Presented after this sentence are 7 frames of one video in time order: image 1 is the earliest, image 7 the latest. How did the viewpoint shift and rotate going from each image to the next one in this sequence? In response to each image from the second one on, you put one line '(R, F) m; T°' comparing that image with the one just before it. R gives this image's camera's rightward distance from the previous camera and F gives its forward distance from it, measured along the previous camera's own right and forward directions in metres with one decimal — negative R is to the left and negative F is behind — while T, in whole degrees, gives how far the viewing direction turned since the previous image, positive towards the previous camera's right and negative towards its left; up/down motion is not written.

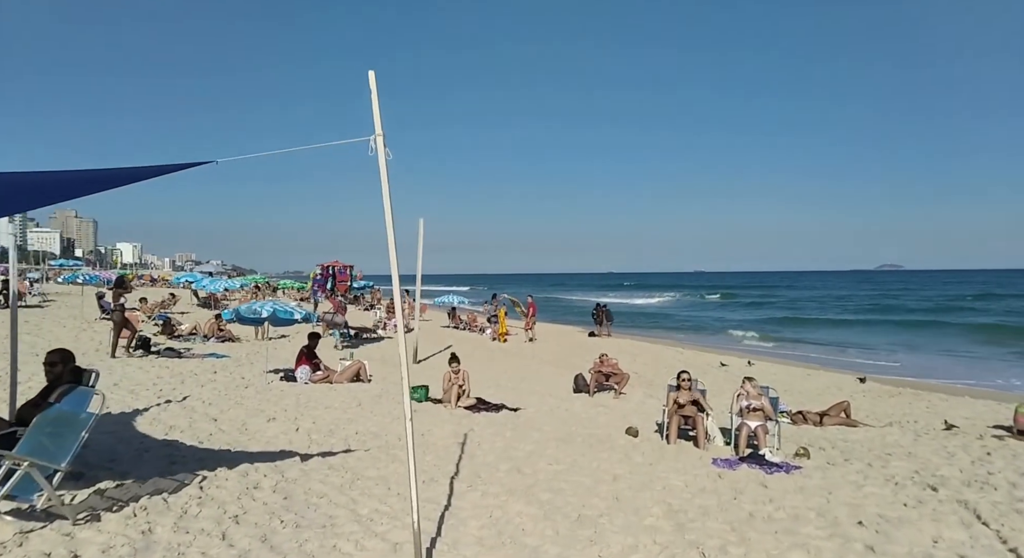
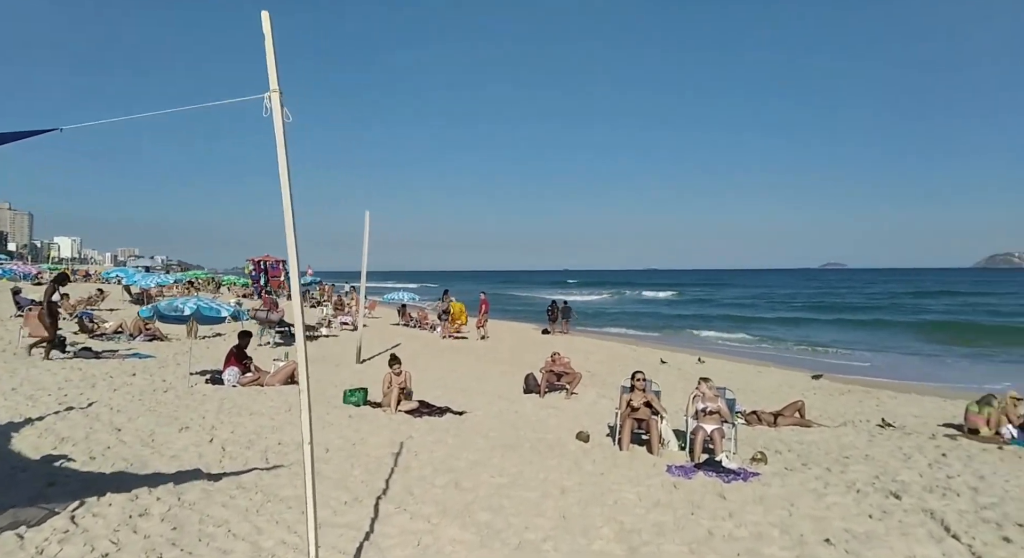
(+0.2, +0.6) m; +4°
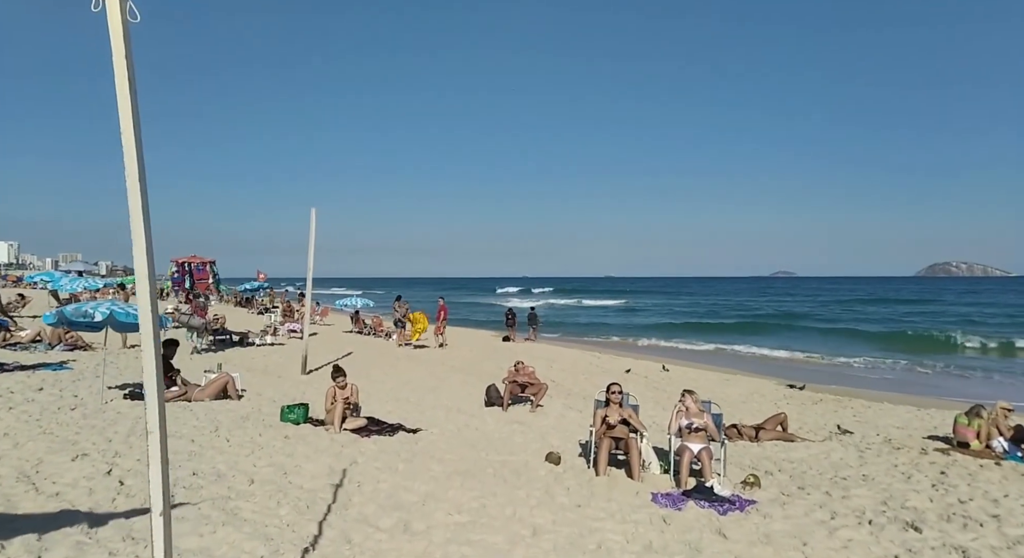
(0.0, +0.9) m; +4°
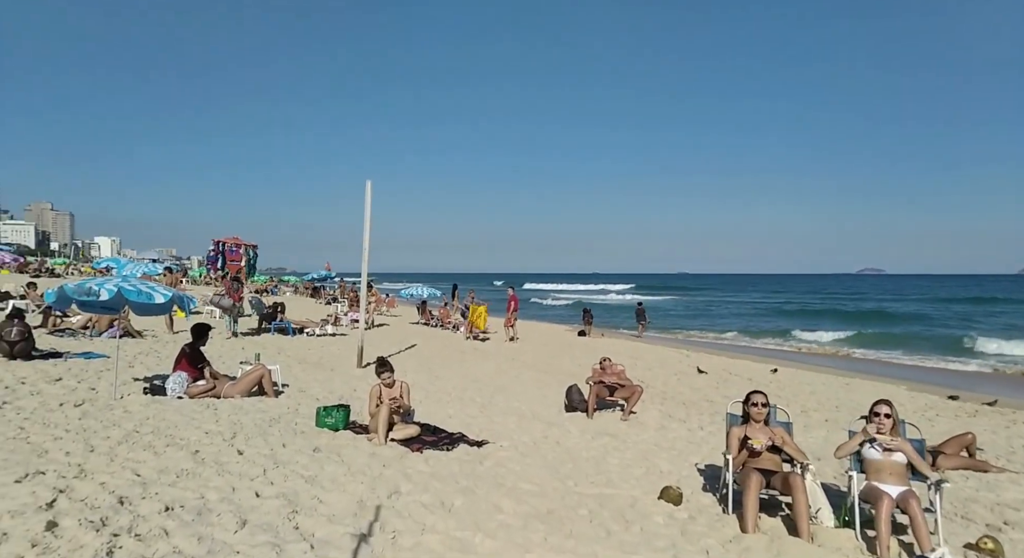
(-0.3, +1.8) m; -6°
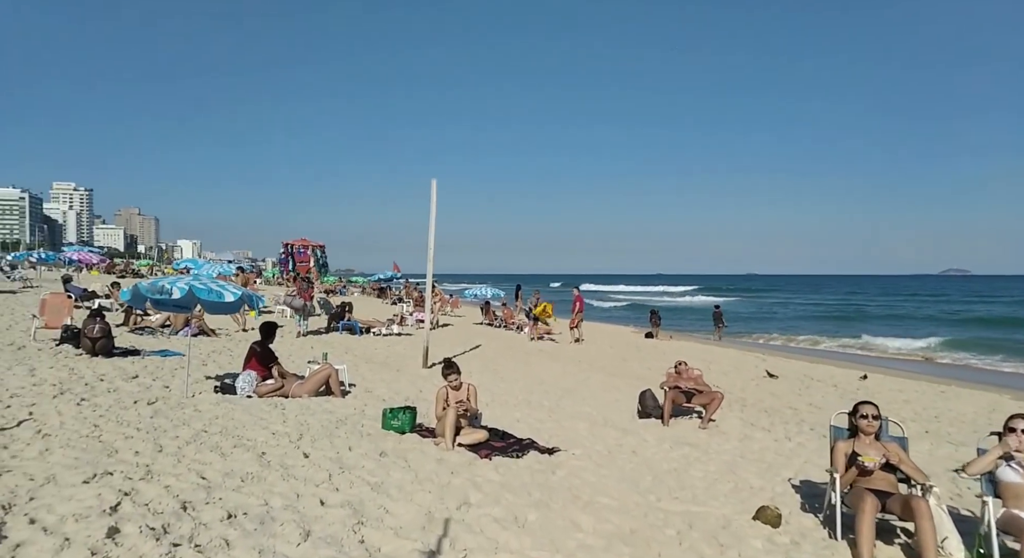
(-0.1, +0.3) m; -6°
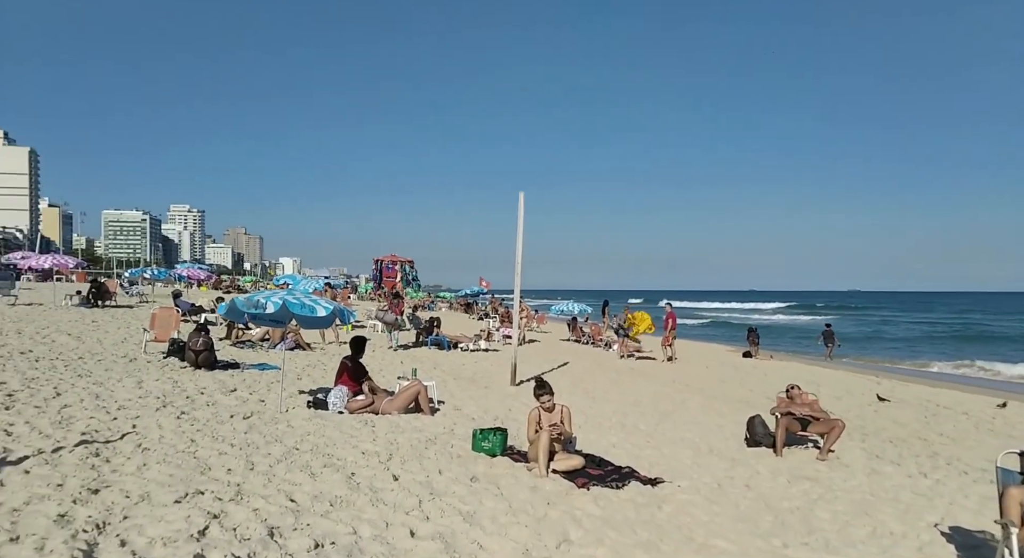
(-0.1, +0.3) m; -8°
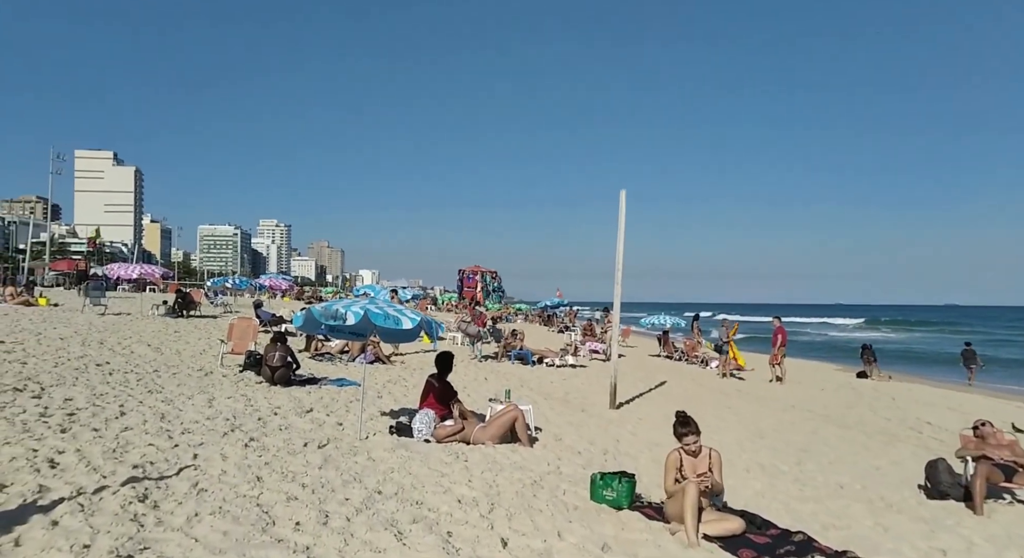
(-0.4, +1.1) m; -7°
